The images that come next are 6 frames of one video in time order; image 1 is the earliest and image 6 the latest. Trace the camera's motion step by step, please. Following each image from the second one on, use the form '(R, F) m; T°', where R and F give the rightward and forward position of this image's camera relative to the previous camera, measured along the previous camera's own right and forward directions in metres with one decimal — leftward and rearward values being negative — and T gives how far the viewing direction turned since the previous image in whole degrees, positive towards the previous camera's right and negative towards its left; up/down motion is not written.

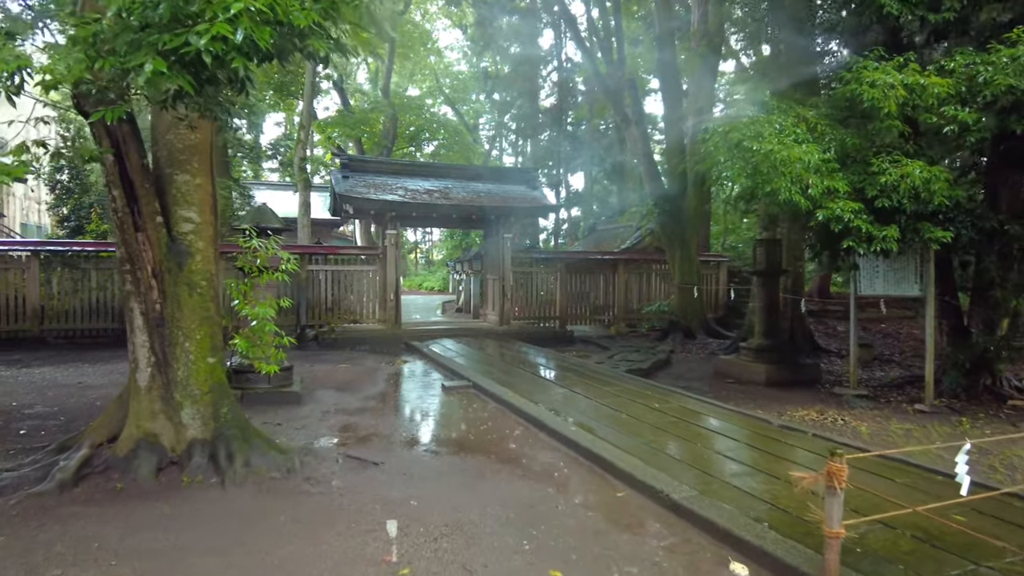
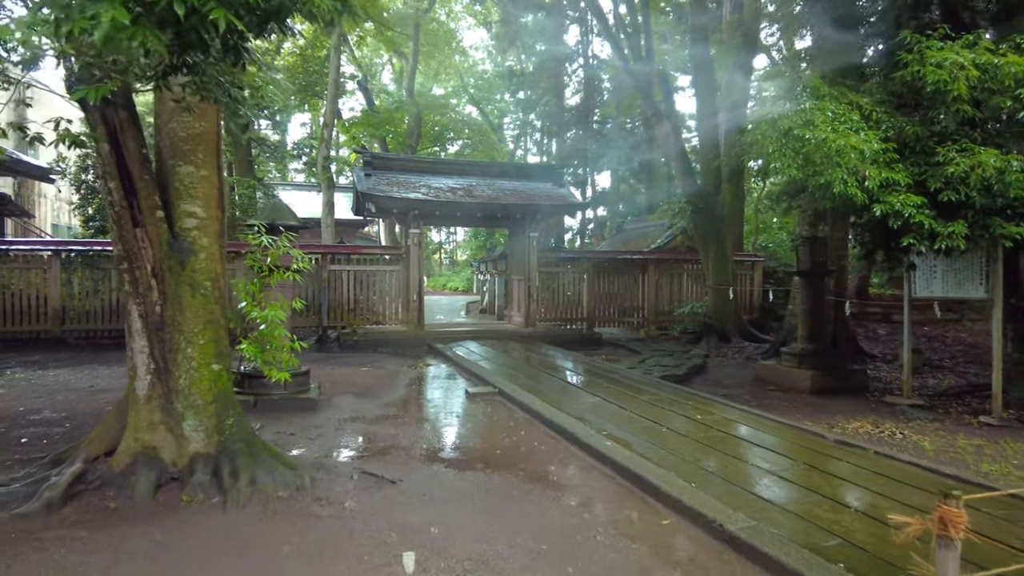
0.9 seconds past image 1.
(0.0, +0.4) m; -2°
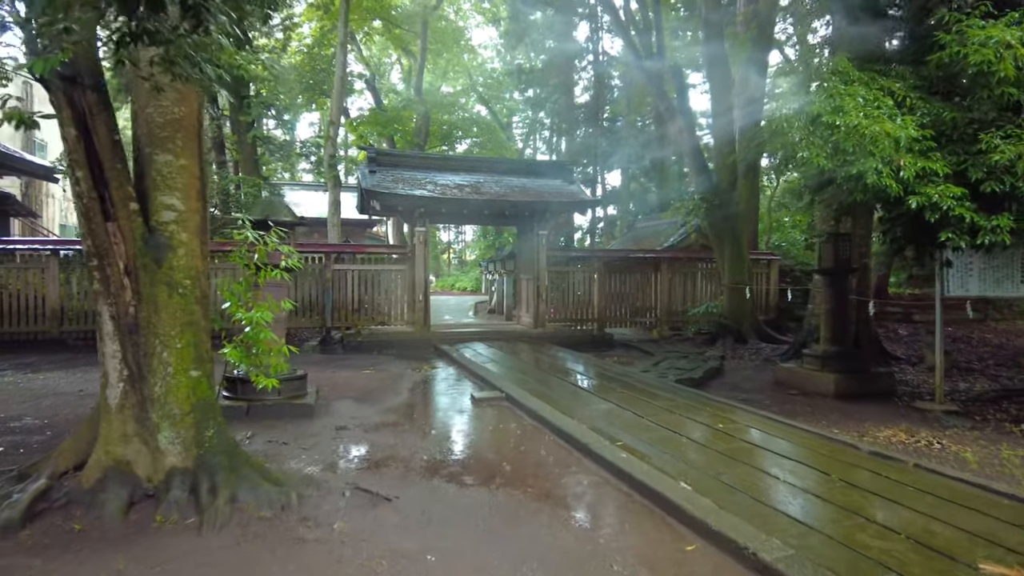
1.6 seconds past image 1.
(0.0, +0.3) m; -1°
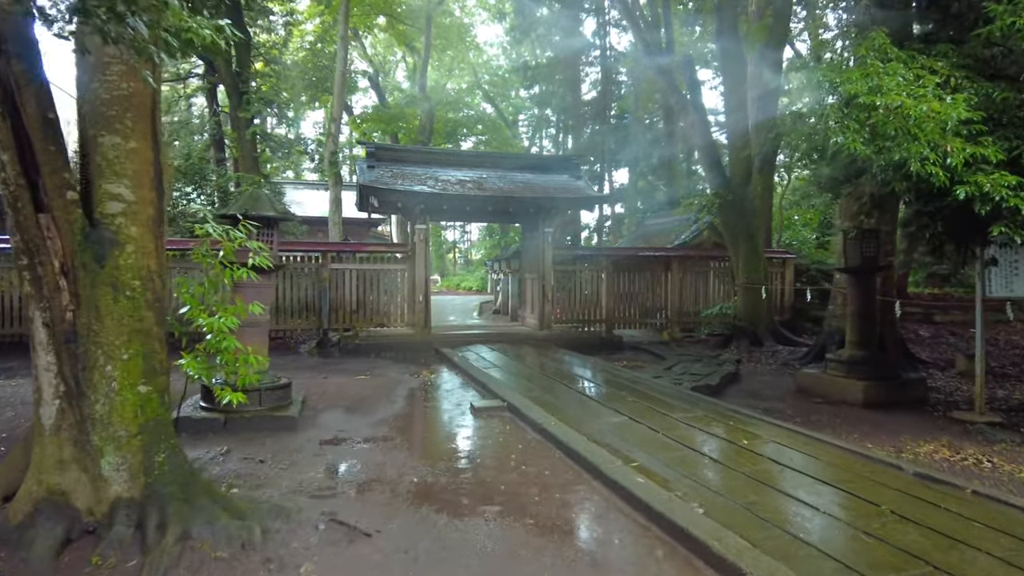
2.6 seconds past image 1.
(0.0, +0.5) m; -1°
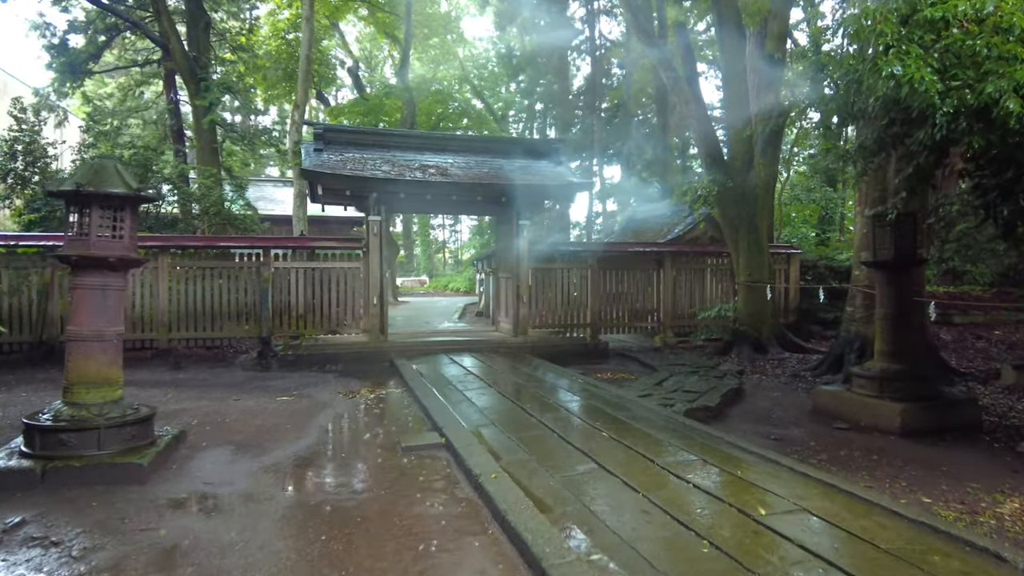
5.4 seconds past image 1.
(+0.4, +1.4) m; 0°
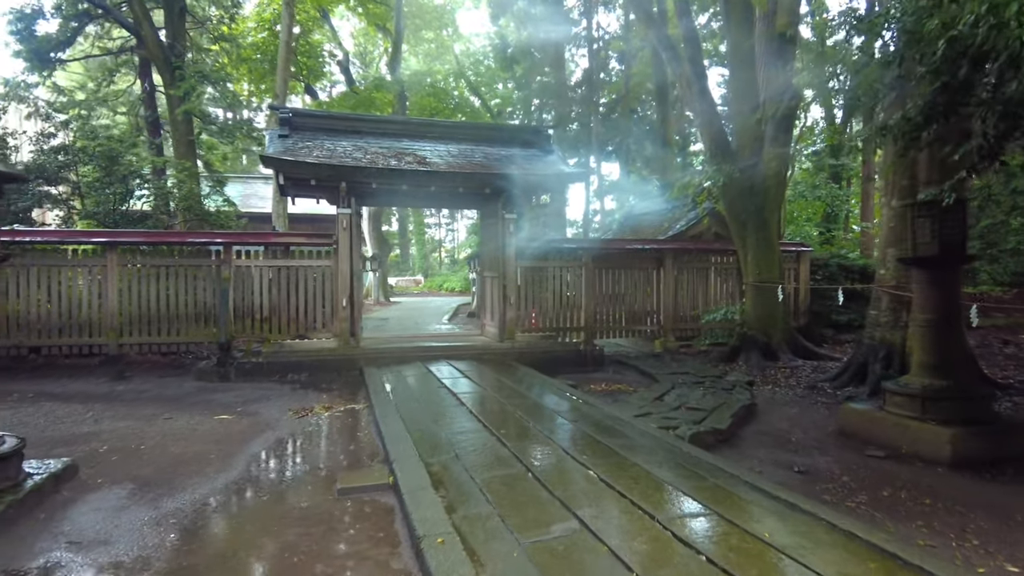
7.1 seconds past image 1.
(+0.2, +0.9) m; 0°
